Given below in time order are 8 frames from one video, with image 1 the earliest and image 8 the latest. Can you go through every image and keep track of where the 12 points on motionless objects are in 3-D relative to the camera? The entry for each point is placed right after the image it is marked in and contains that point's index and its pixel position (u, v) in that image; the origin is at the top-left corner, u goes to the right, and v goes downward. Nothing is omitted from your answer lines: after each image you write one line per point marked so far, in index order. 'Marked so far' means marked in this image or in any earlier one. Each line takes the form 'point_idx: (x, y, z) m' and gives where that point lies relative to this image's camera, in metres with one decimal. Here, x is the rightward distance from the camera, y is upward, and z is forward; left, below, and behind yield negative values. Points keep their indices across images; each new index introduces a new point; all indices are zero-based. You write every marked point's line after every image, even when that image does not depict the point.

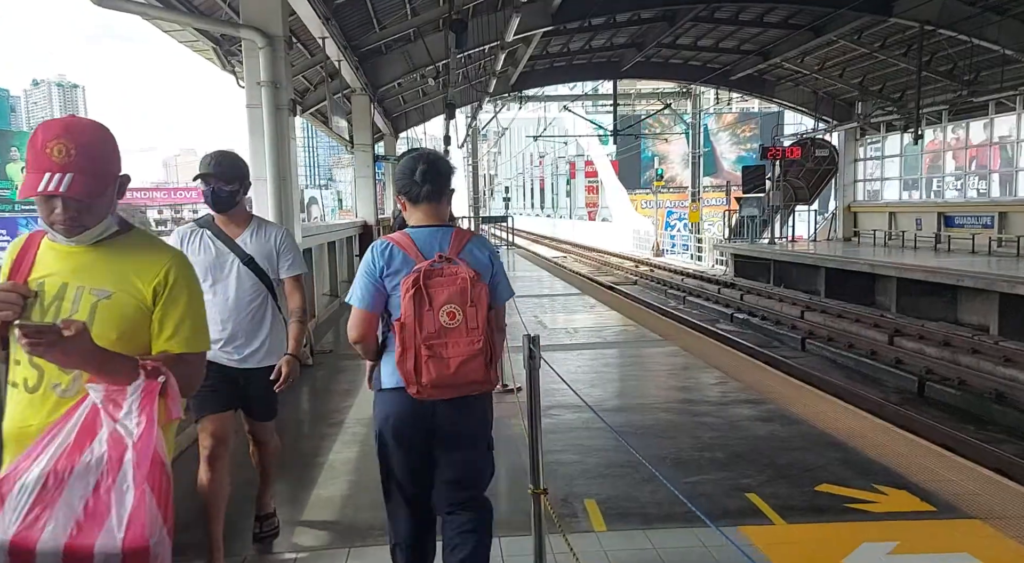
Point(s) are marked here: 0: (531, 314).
0: (+0.2, -0.4, +10.2) m
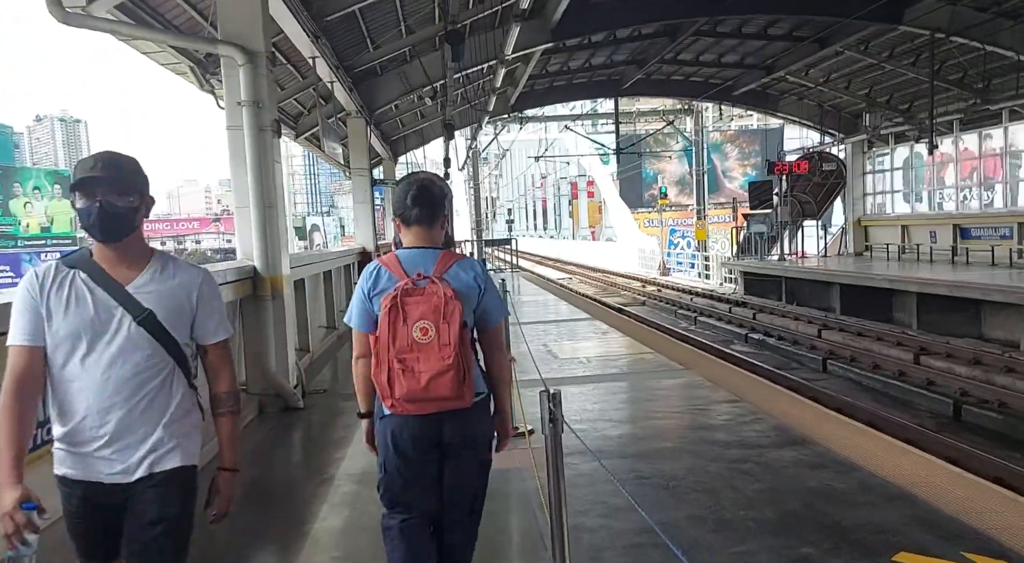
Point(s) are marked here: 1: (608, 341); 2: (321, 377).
0: (+0.3, -0.7, +9.6) m
1: (+1.1, -0.7, +9.4) m
2: (-2.0, -1.0, +8.5) m
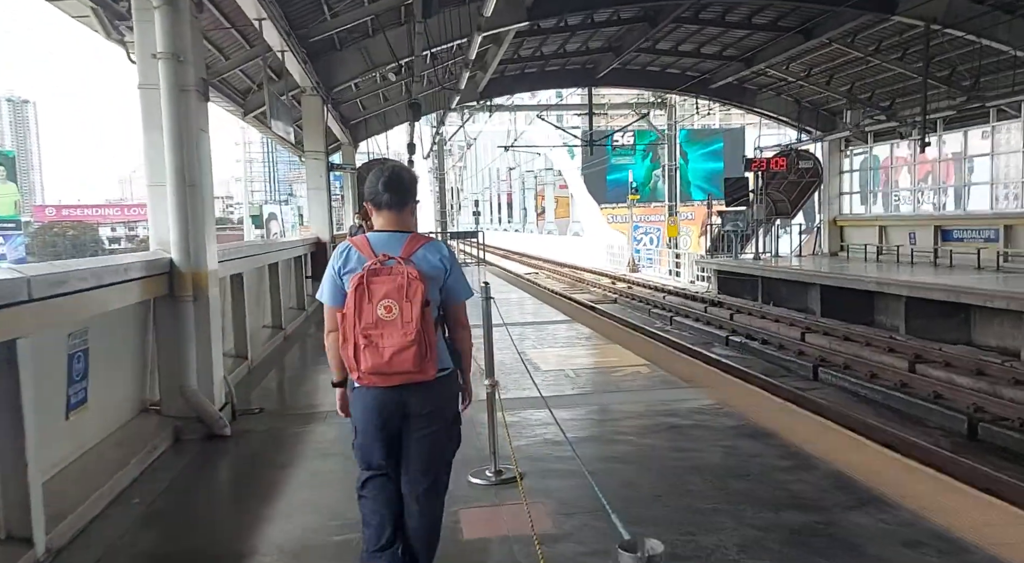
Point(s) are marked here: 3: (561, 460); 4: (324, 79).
0: (0.0, -0.7, +8.5) m
1: (+0.8, -0.7, +8.4) m
2: (-2.2, -1.0, +7.3) m
3: (+0.3, -1.0, +4.4) m
4: (-3.3, +3.7, +14.5) m
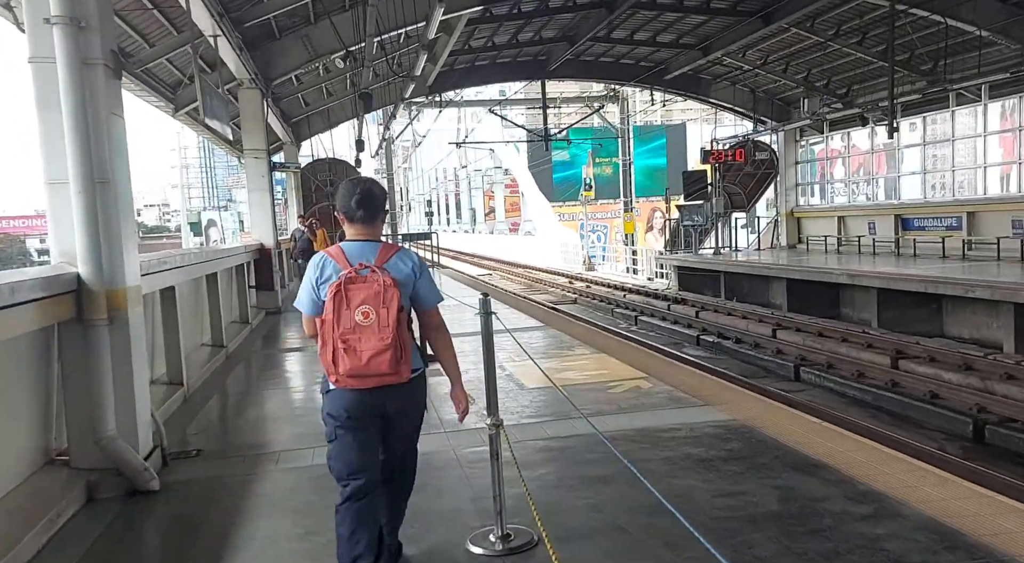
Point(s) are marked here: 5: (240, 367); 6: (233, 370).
0: (-0.2, -0.8, +7.7) m
1: (+0.6, -0.7, +7.6) m
2: (-2.4, -1.1, +6.3) m
3: (+0.3, -1.0, +3.6) m
4: (-4.1, +3.5, +13.4) m
5: (-2.9, -0.9, +8.8) m
6: (-2.9, -1.0, +8.6) m
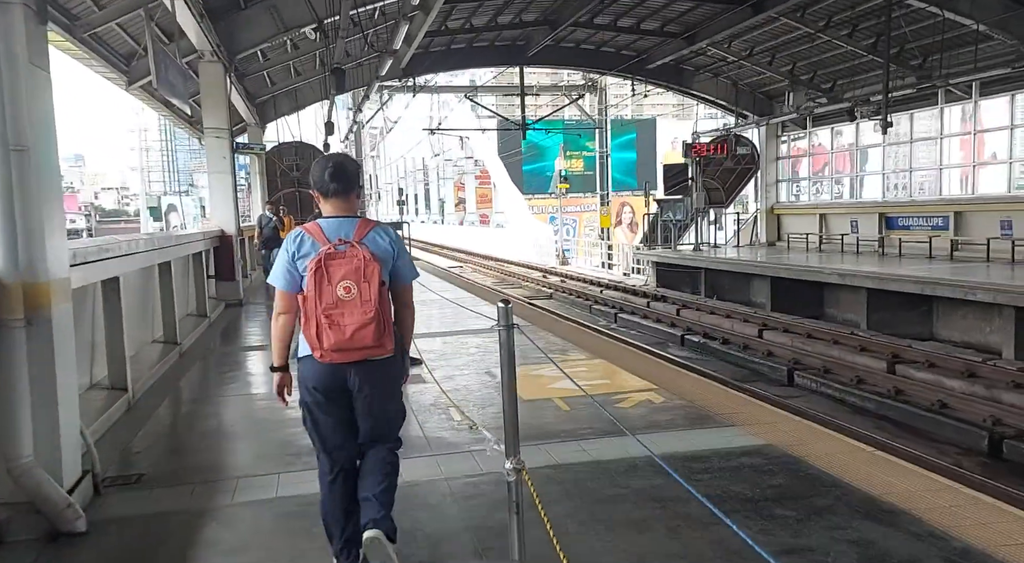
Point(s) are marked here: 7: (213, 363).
0: (-0.3, -0.7, +6.9) m
1: (+0.5, -0.7, +6.9) m
2: (-2.5, -1.0, +5.5) m
3: (+0.4, -1.0, +2.9) m
4: (-4.4, +3.7, +12.4) m
5: (-3.1, -0.8, +7.9) m
6: (-3.1, -0.9, +7.8) m
7: (-3.0, -0.8, +8.2) m
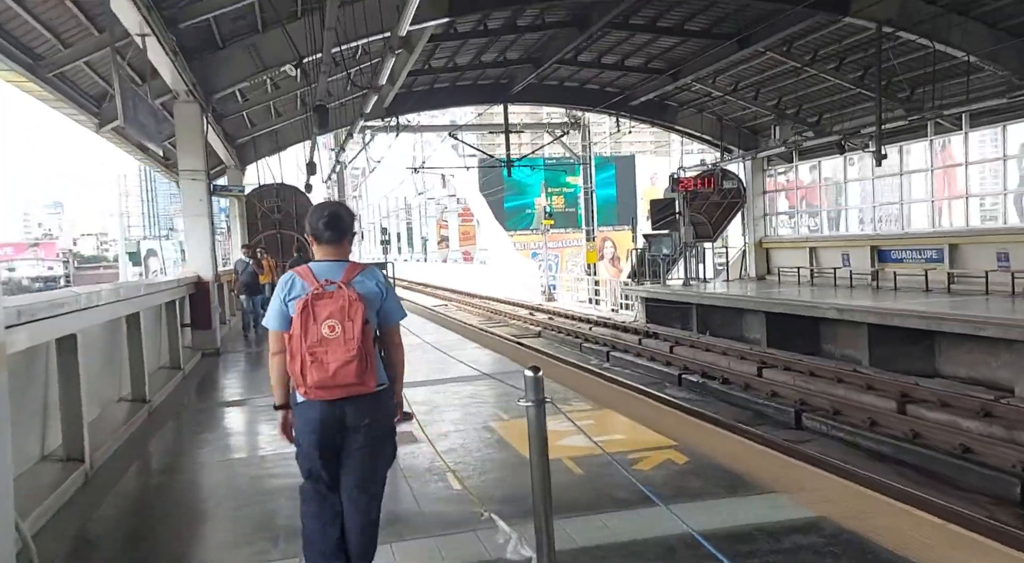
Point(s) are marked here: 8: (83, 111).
0: (-0.3, -1.1, +6.4) m
1: (+0.5, -1.0, +6.3) m
2: (-2.4, -1.4, +4.8) m
3: (+0.4, -1.2, +2.4) m
4: (-4.6, +3.0, +12.0) m
5: (-3.1, -1.3, +7.3) m
6: (-3.1, -1.3, +7.1) m
7: (-3.0, -1.3, +7.6) m
8: (-5.7, +2.3, +10.8) m
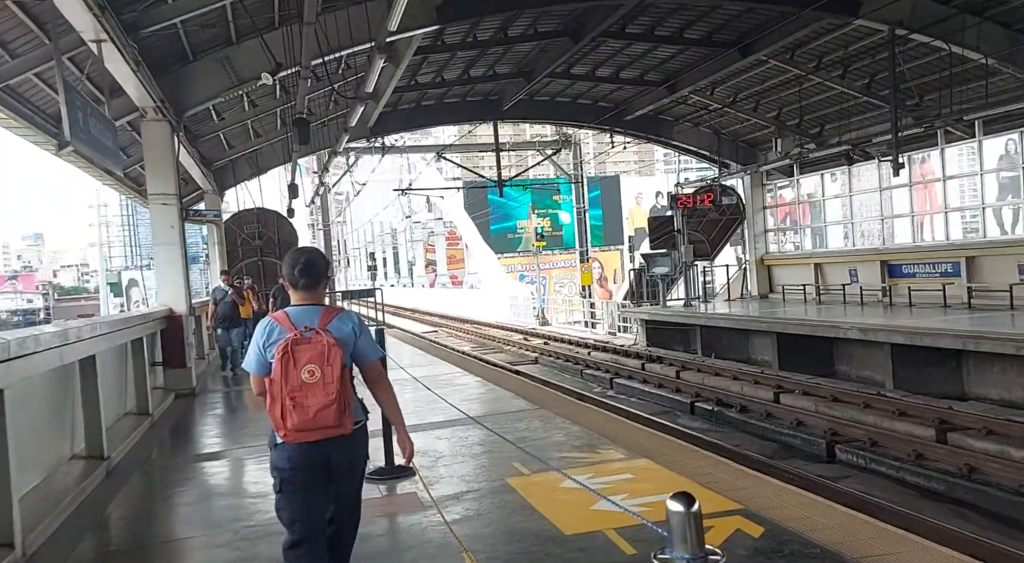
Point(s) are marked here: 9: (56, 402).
0: (-0.2, -1.3, +5.4) m
1: (+0.6, -1.2, +5.4) m
2: (-2.2, -1.6, +3.9) m
3: (+0.6, -1.3, +1.4) m
4: (-4.6, +2.5, +11.1) m
5: (-3.0, -1.6, +6.3) m
6: (-3.0, -1.6, +6.1) m
7: (-2.9, -1.6, +6.6) m
8: (-5.7, +1.8, +9.8) m
9: (-3.5, -0.9, +6.4) m
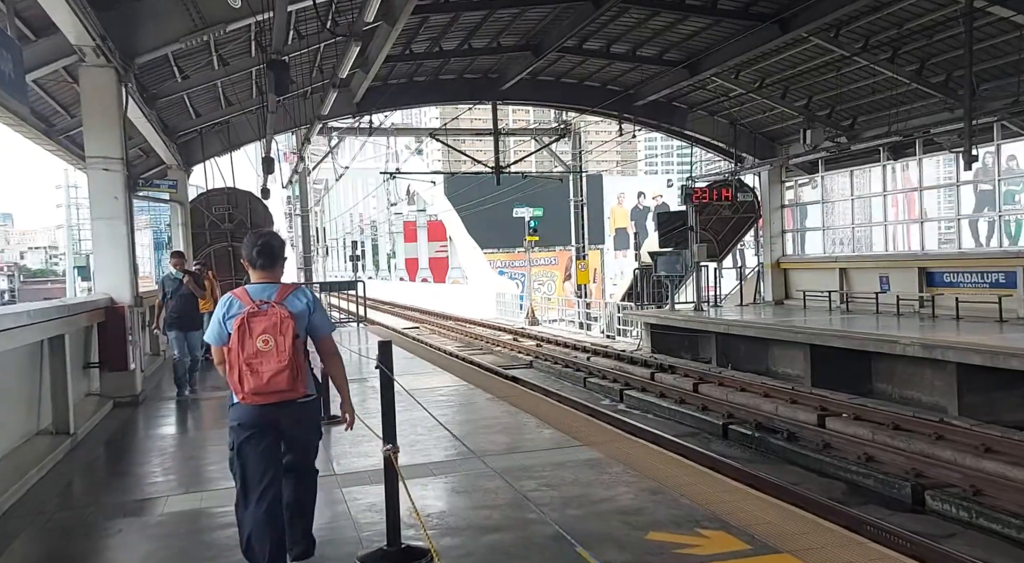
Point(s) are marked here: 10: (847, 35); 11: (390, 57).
0: (+0.1, -1.3, +3.6) m
1: (+0.9, -1.2, +3.6) m
2: (-1.9, -1.5, +1.9) m
3: (+1.1, -1.3, -0.4) m
4: (-4.3, +2.7, +9.1) m
5: (-2.7, -1.5, +4.4) m
6: (-2.7, -1.5, +4.2) m
7: (-2.7, -1.5, +4.6) m
8: (-5.4, +2.0, +7.8) m
9: (-3.2, -0.7, +4.4) m
10: (+5.8, +4.3, +14.1) m
11: (-2.4, +4.3, +15.8) m
